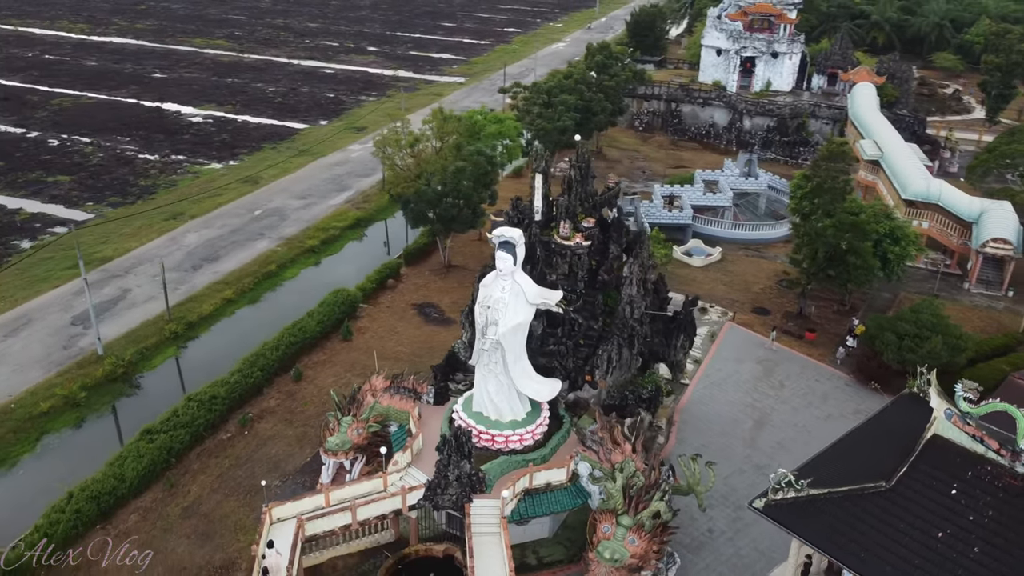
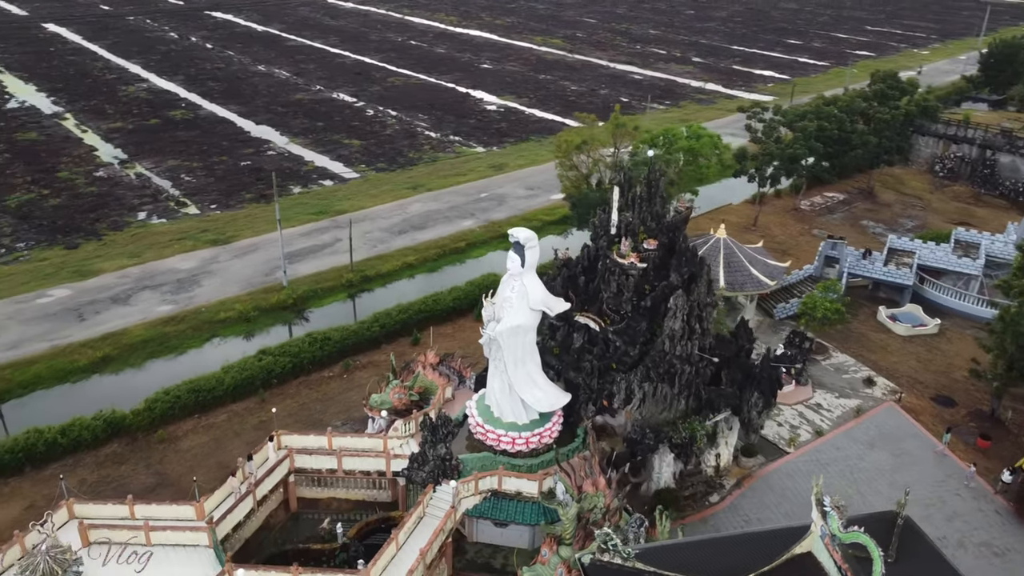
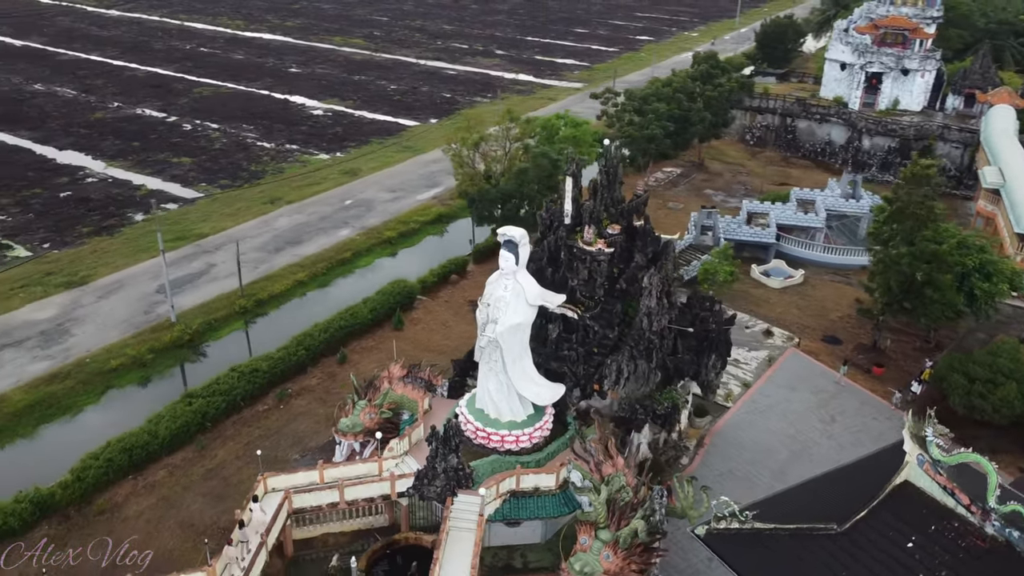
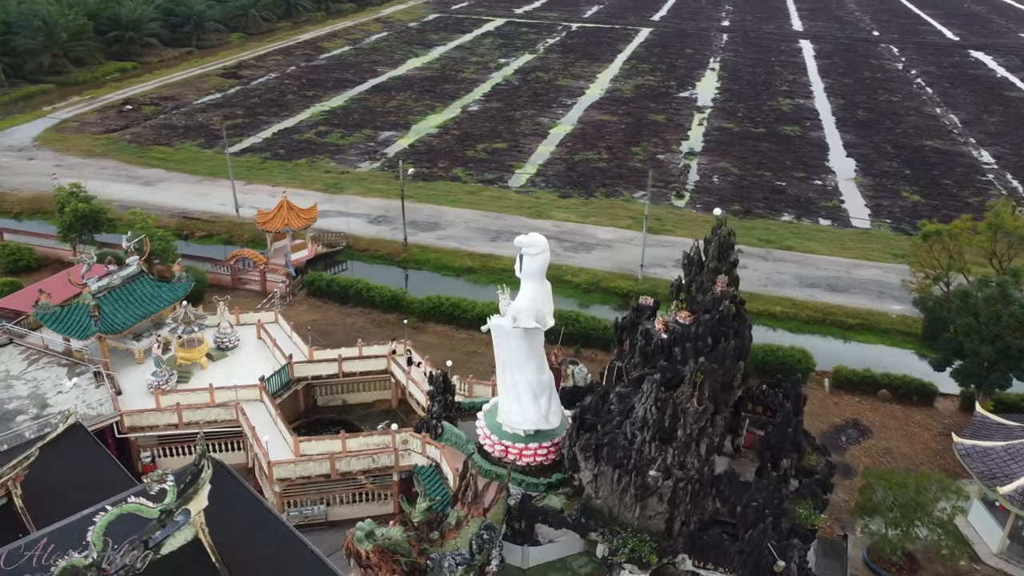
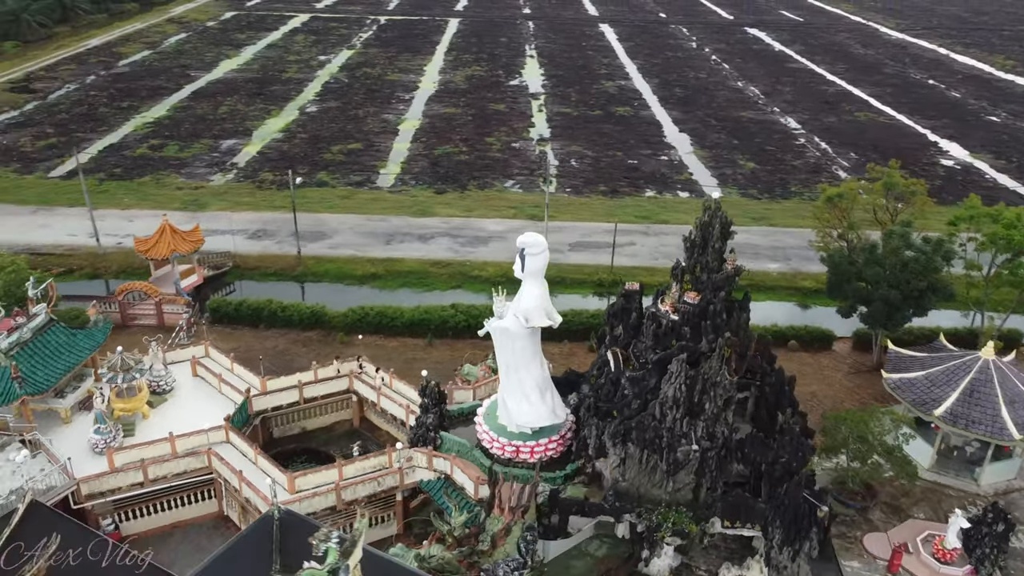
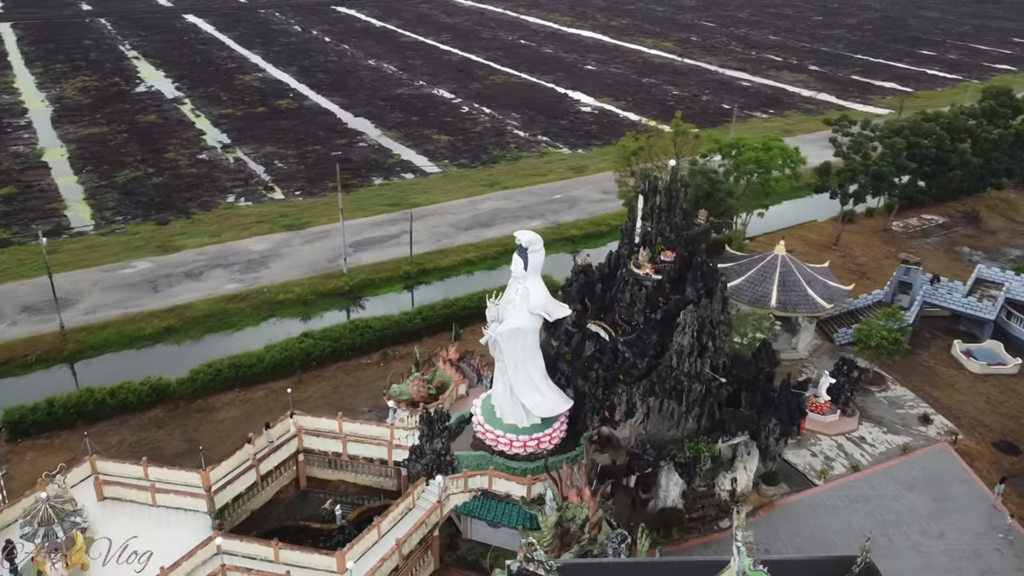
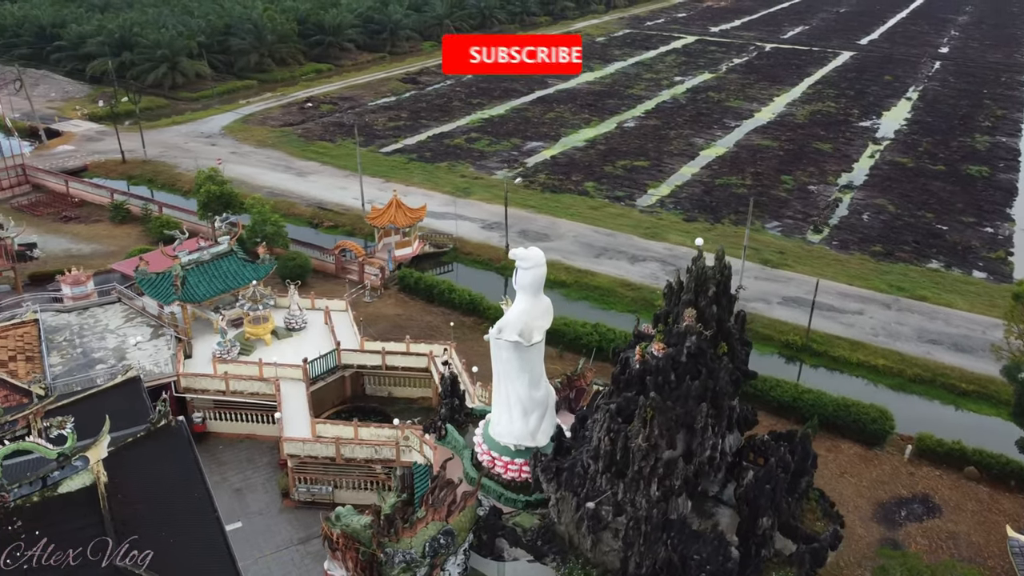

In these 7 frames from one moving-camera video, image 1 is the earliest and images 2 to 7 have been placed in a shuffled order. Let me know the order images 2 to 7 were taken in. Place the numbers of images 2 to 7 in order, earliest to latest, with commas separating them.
3, 2, 6, 5, 4, 7
